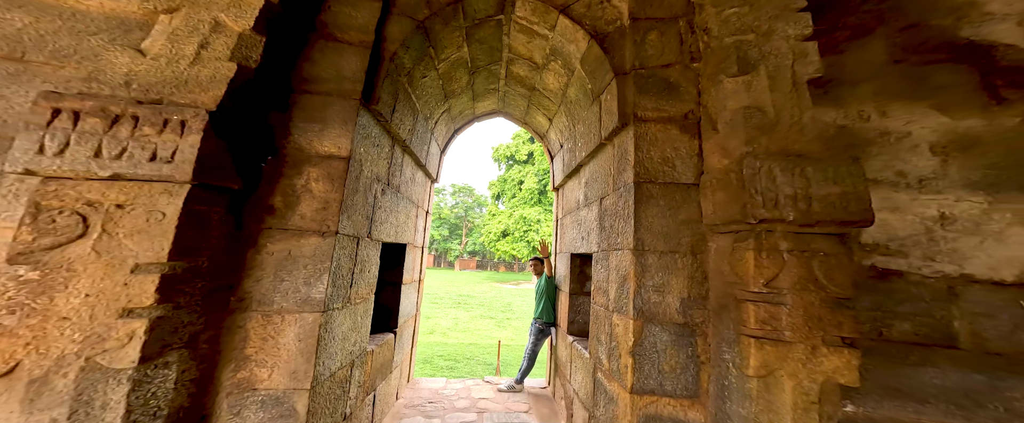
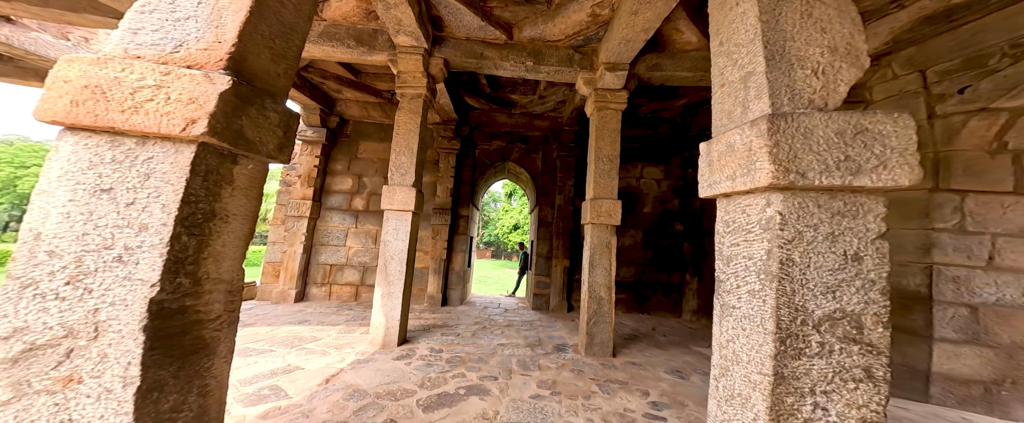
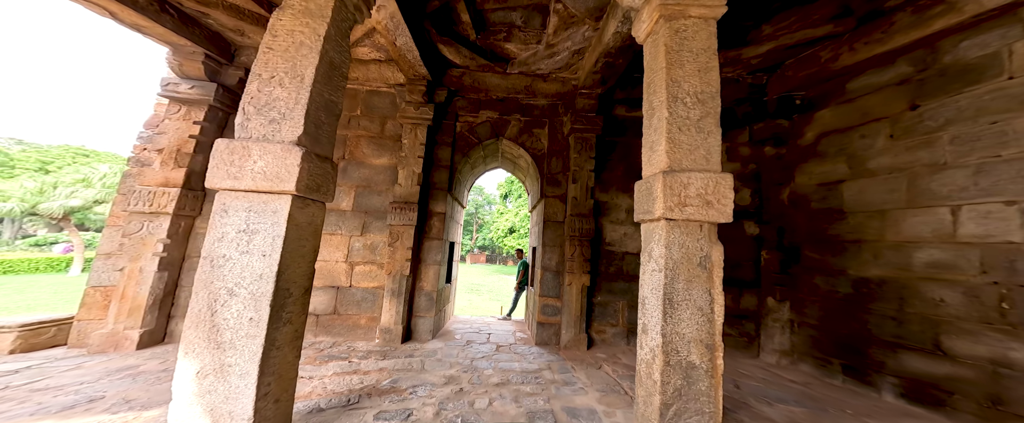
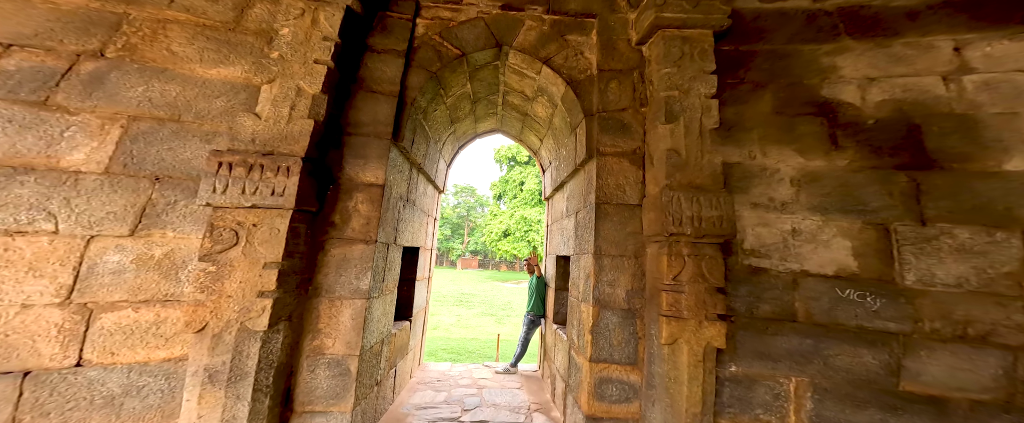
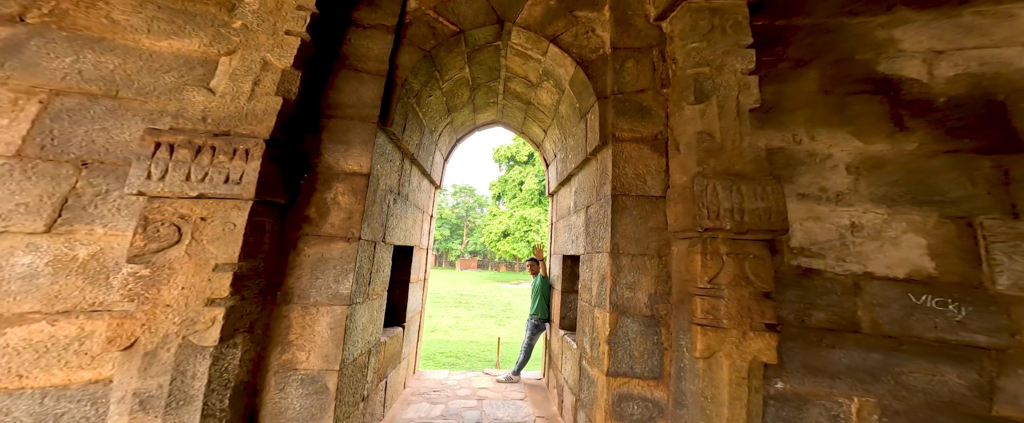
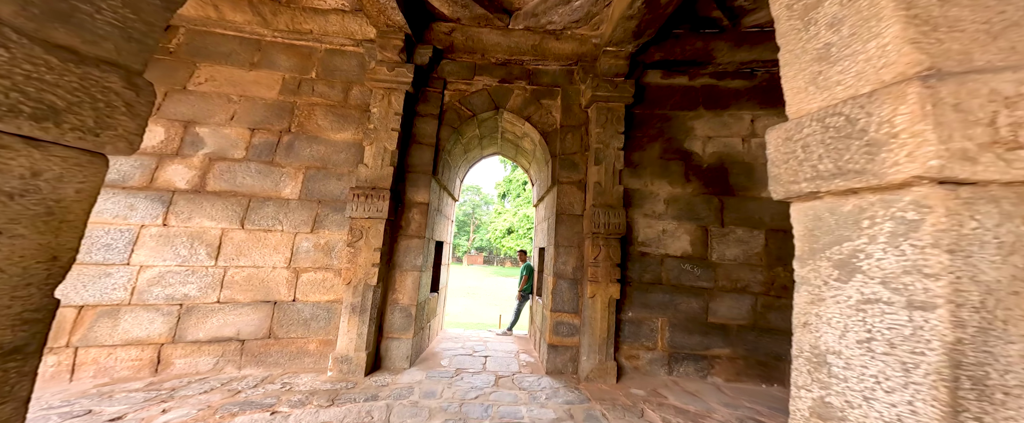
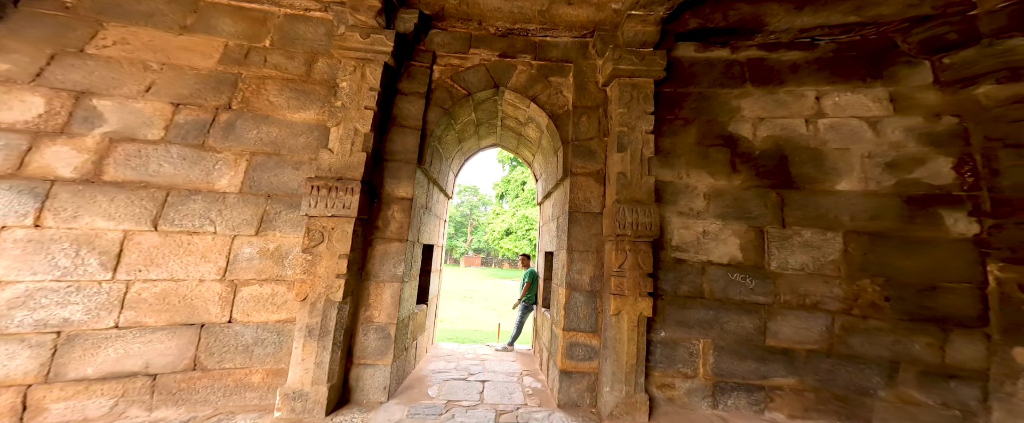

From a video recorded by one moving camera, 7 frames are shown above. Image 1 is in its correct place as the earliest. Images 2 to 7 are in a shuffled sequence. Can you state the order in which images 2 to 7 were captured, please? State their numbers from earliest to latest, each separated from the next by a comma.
5, 4, 7, 6, 3, 2
